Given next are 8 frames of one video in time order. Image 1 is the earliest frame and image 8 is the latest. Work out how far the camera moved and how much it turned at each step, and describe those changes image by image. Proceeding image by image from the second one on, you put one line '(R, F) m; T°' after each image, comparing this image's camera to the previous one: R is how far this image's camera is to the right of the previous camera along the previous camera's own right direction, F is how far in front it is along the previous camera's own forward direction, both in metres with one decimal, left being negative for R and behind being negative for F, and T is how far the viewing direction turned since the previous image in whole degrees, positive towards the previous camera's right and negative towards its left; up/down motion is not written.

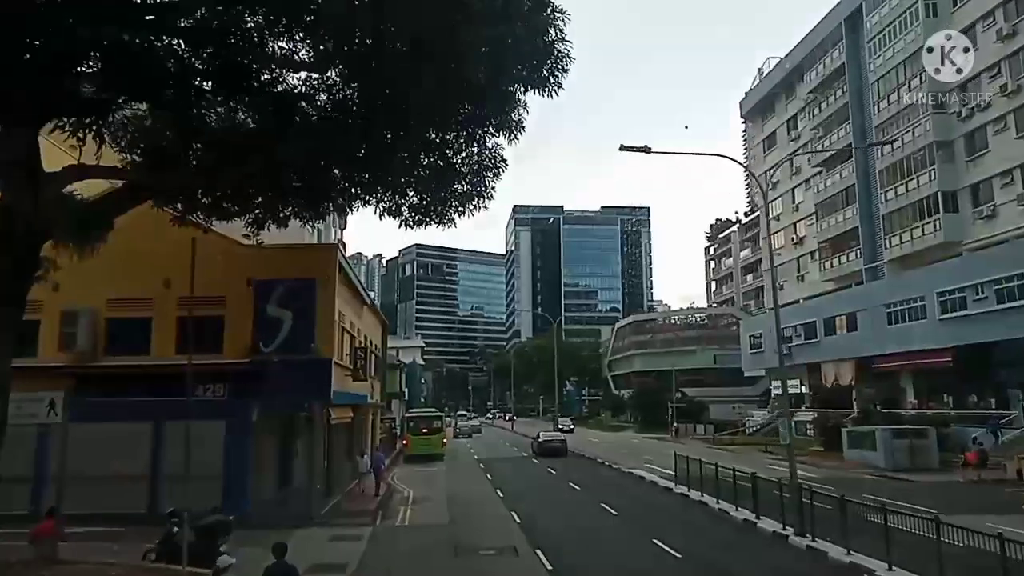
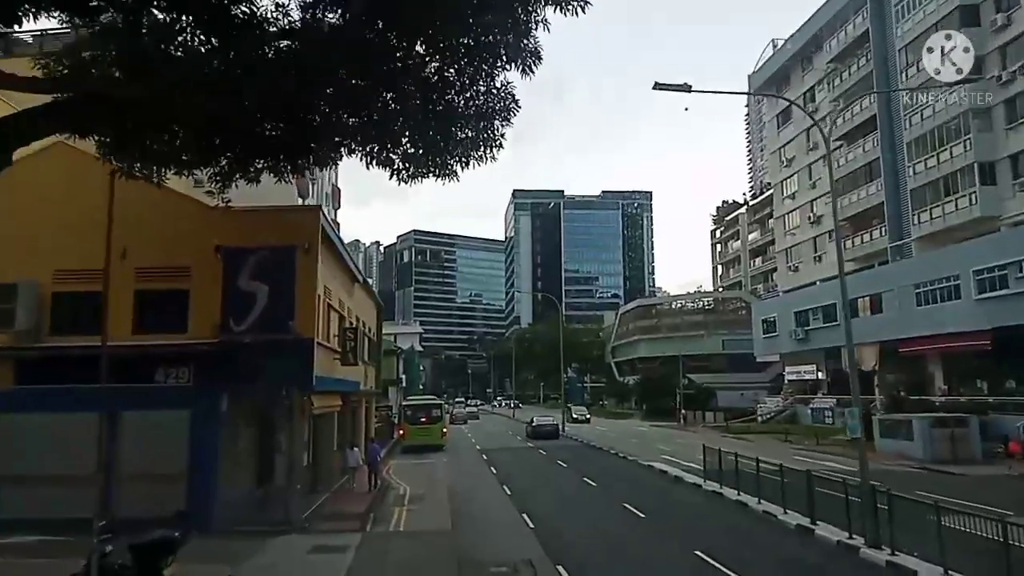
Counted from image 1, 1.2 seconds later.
(-0.3, +2.9) m; 0°
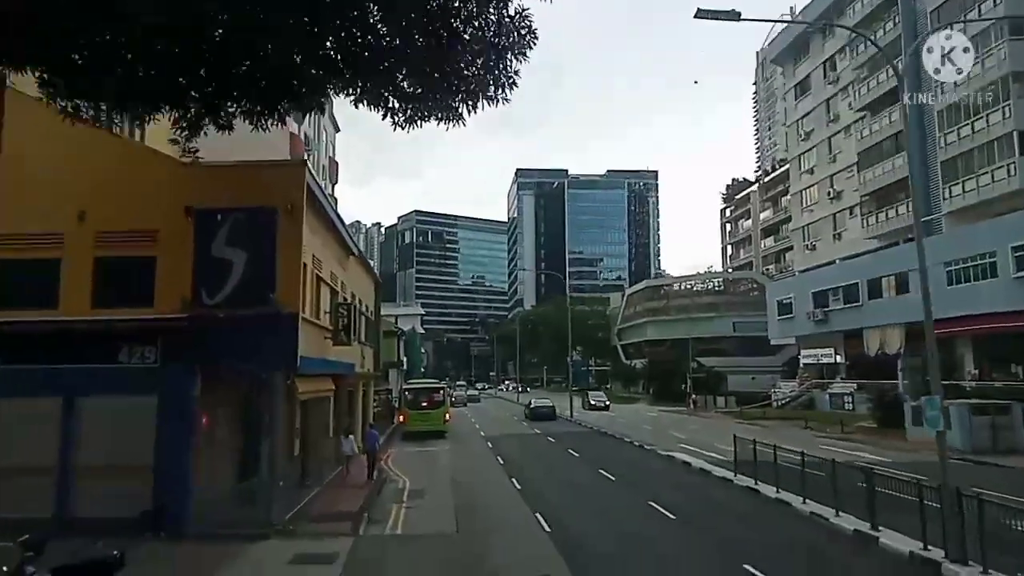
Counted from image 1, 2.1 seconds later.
(-0.2, +2.3) m; 0°
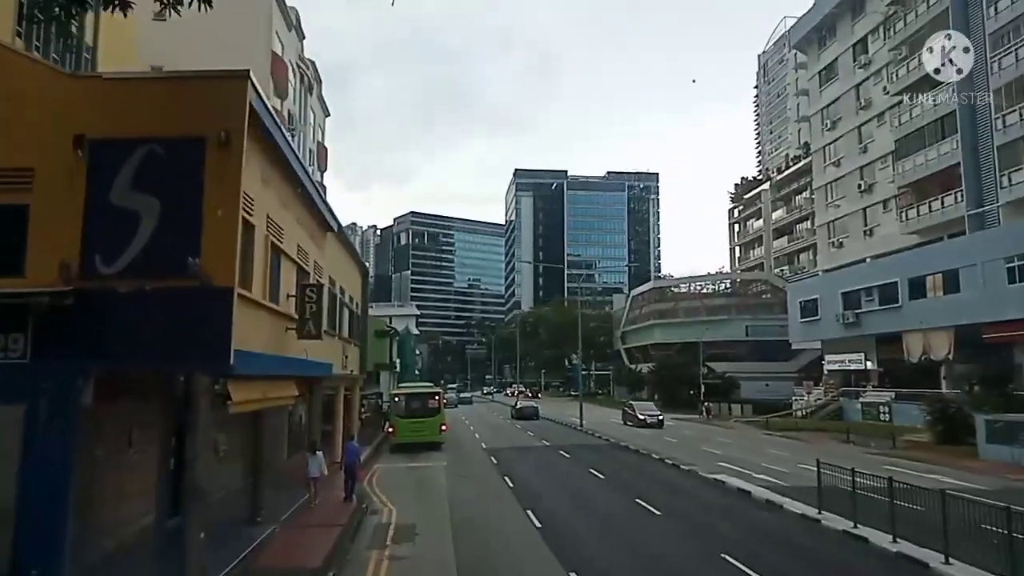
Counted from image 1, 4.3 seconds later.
(-0.6, +4.8) m; 0°
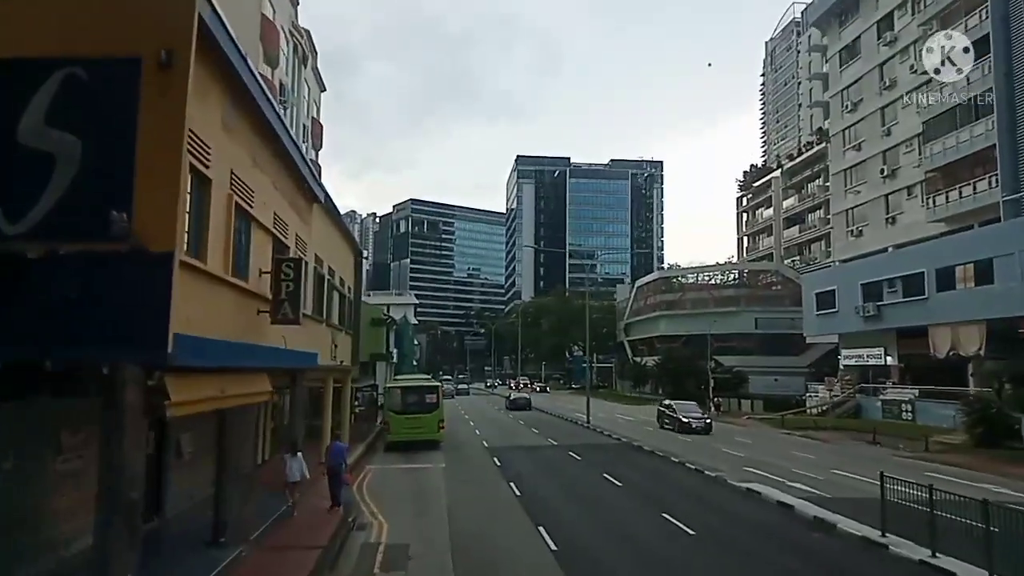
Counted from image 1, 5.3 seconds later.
(-0.3, +2.5) m; 0°
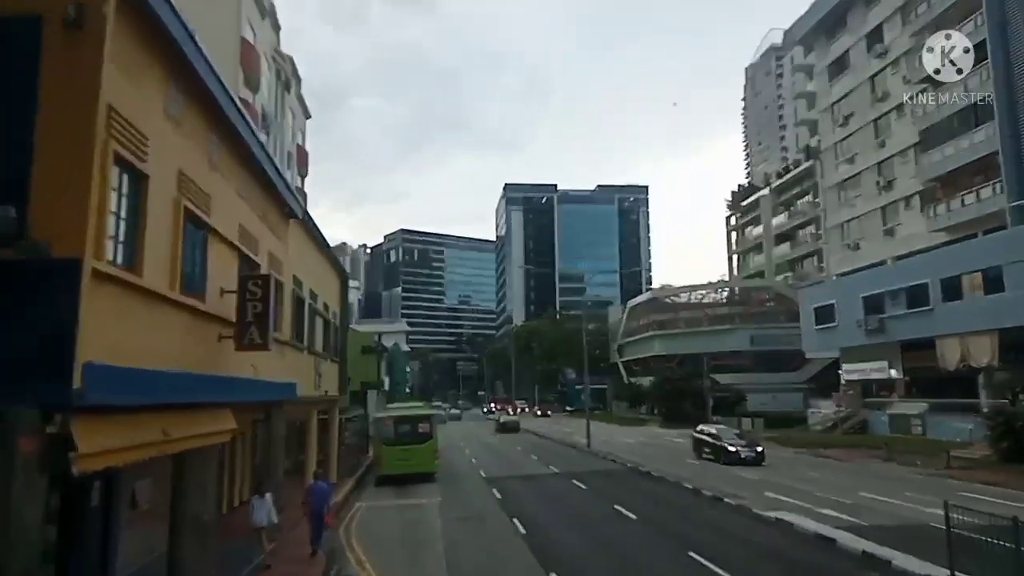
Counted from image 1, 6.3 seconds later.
(-0.3, +1.8) m; +1°
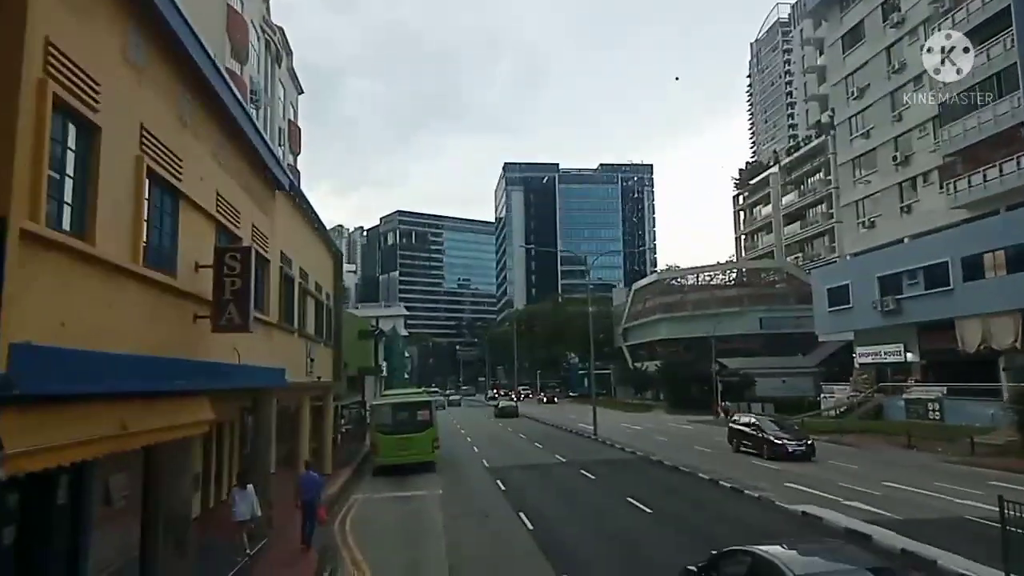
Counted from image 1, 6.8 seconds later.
(-0.1, +1.2) m; 0°
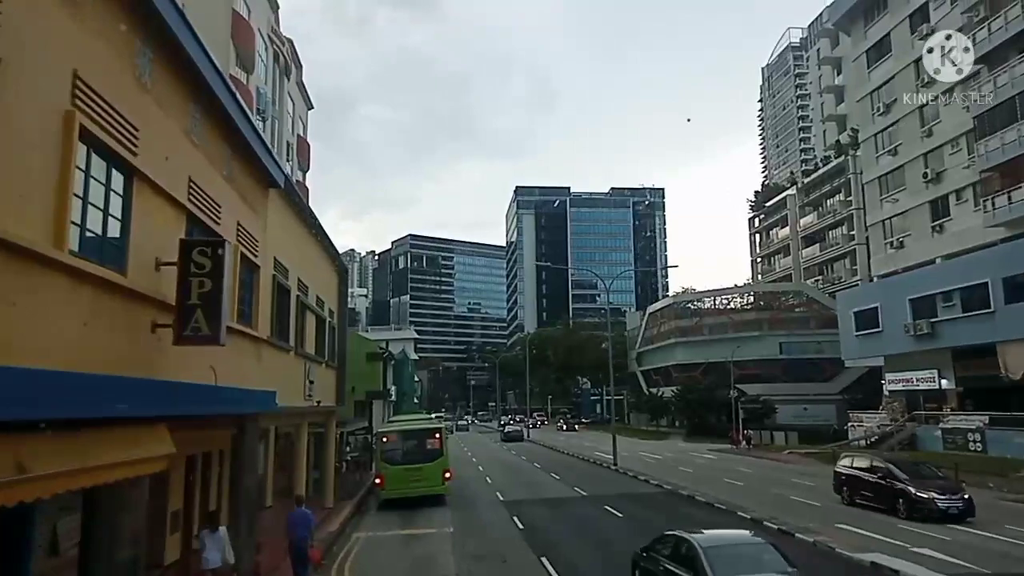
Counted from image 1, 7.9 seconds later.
(-0.3, +2.0) m; -1°
